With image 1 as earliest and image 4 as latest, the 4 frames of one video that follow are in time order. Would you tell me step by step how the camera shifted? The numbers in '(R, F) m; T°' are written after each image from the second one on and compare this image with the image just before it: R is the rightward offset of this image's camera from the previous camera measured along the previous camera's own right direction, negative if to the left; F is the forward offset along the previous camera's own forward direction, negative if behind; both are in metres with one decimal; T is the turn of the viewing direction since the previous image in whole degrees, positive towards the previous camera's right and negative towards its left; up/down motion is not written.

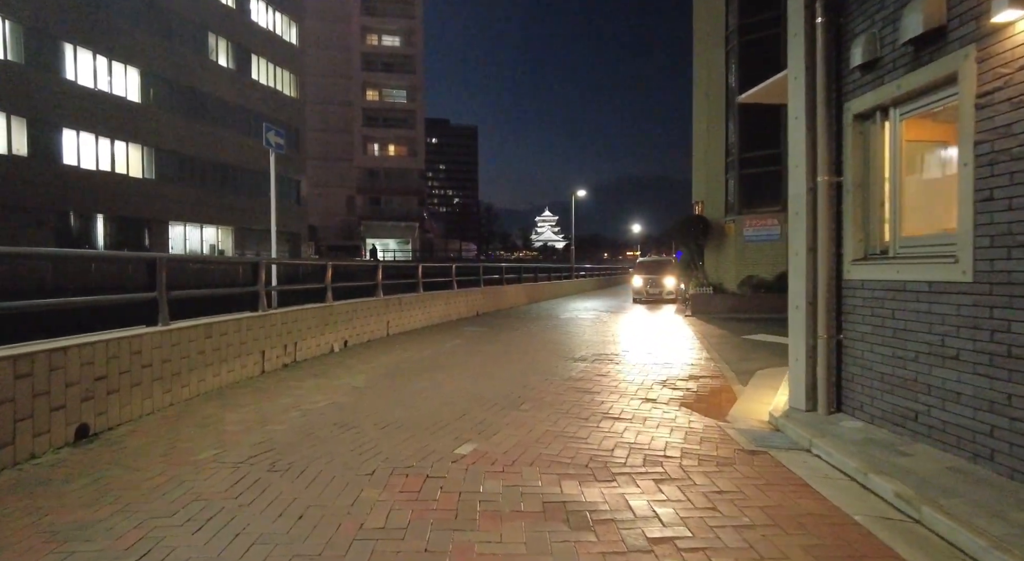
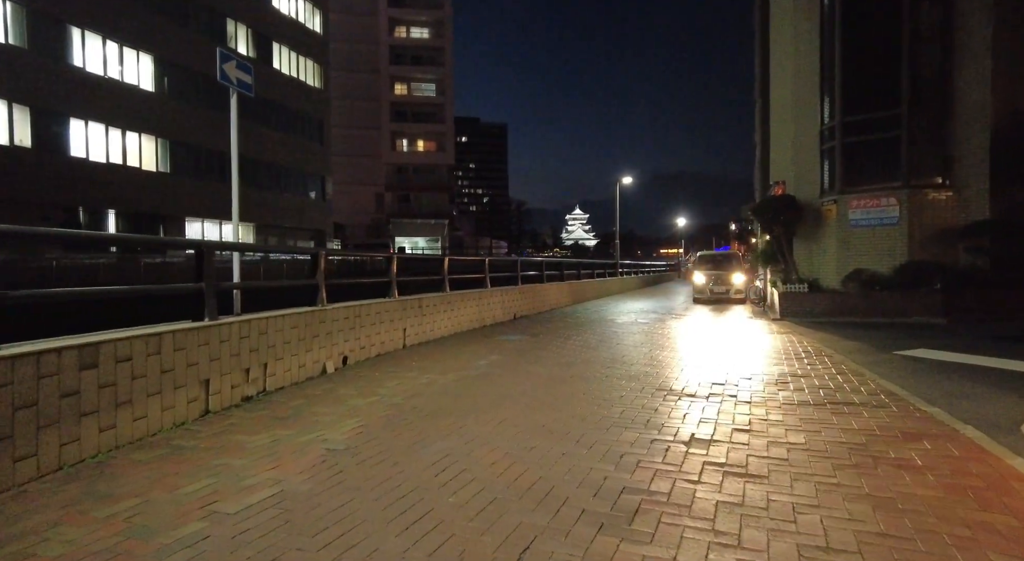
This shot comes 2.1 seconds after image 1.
(-0.4, +3.2) m; -3°
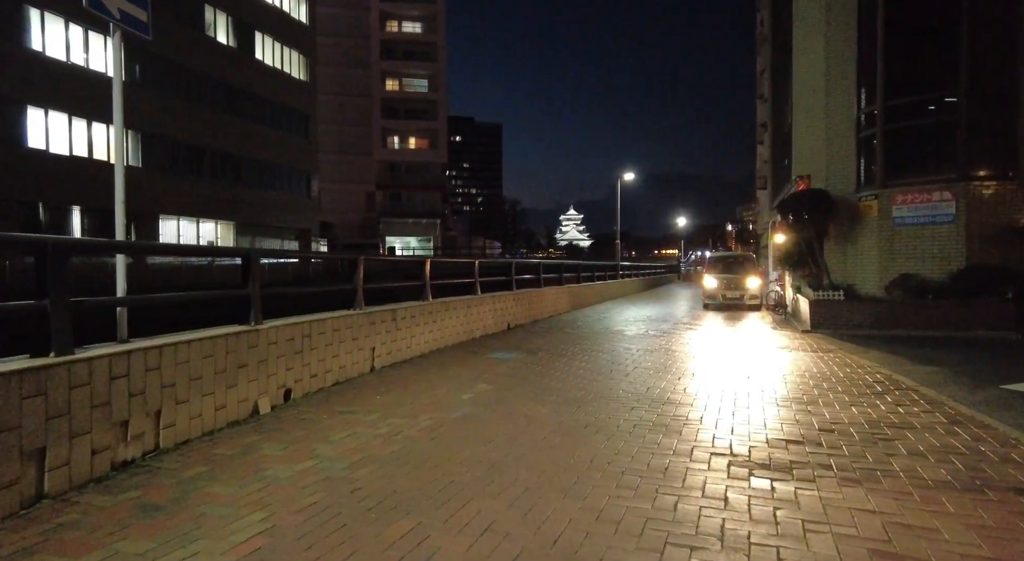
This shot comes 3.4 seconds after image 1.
(0.0, +2.0) m; +1°
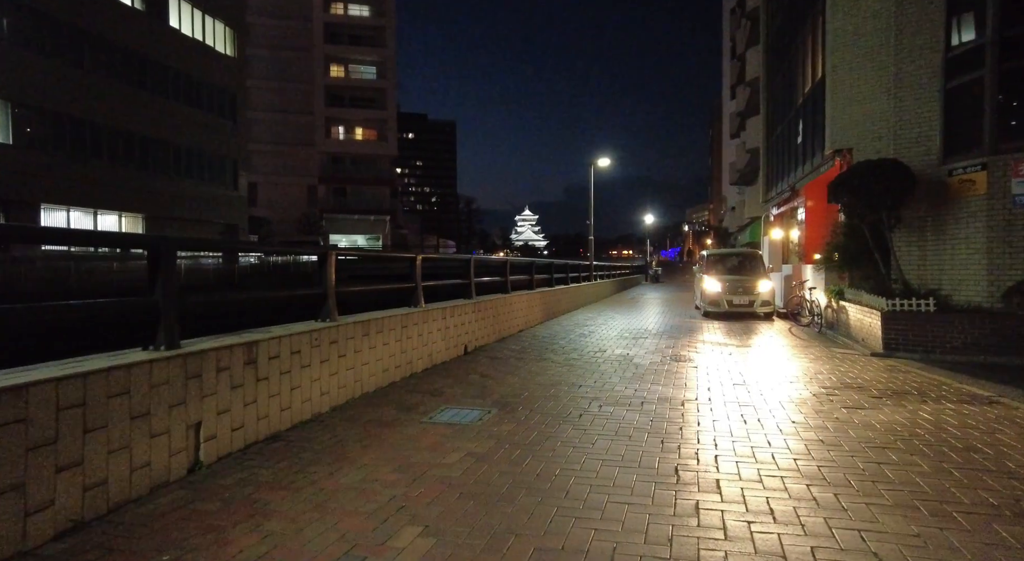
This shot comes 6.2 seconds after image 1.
(-0.1, +4.4) m; +4°
